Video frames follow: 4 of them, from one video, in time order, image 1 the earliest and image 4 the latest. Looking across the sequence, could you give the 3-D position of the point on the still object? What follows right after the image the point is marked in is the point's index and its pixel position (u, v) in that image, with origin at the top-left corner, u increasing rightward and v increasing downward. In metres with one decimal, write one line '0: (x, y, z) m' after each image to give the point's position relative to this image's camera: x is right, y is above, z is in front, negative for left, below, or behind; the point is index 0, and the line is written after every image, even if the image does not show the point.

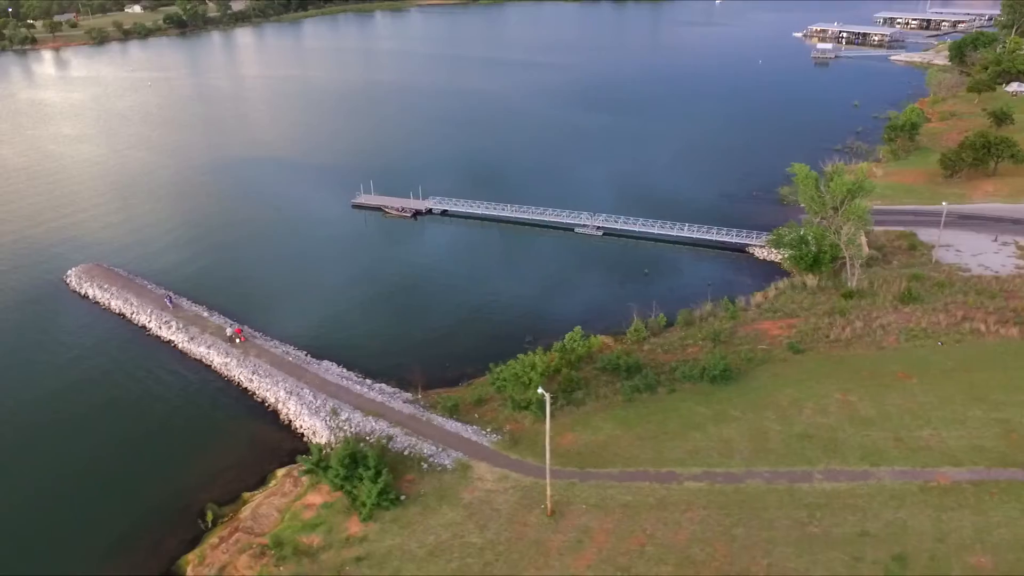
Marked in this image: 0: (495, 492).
0: (-0.4, -7.5, +20.1) m
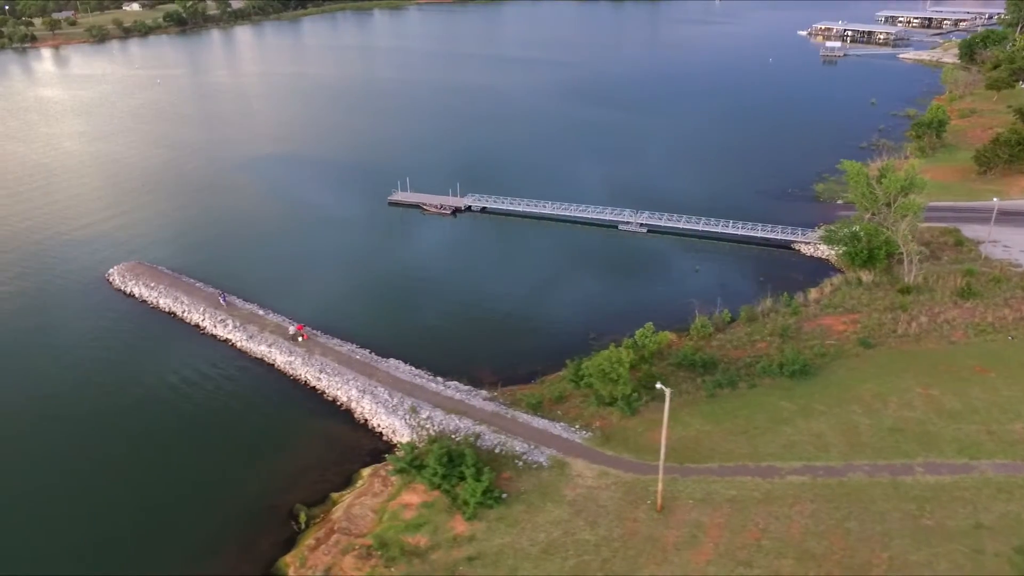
0: (+3.3, -7.4, +20.1) m
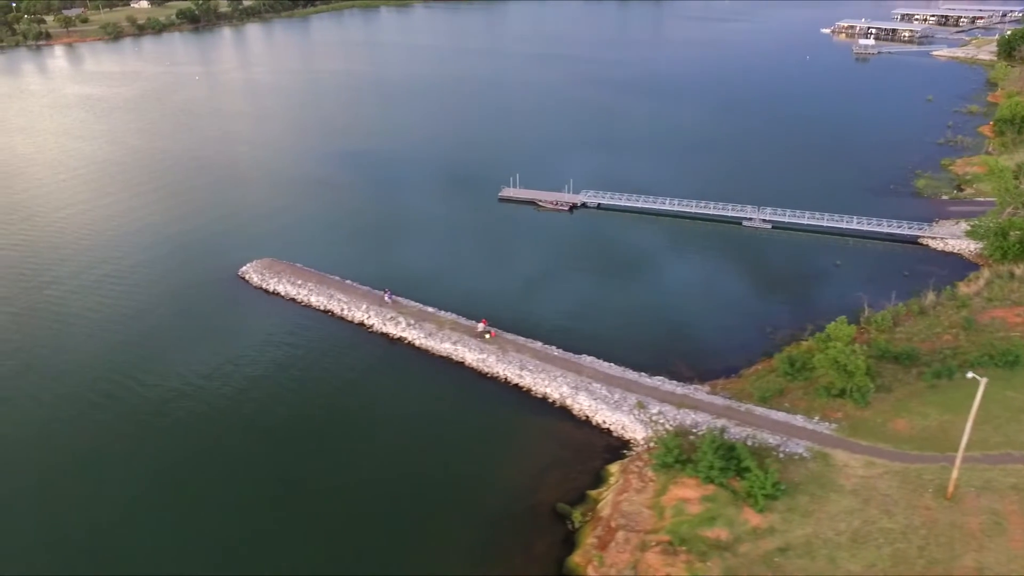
0: (+13.5, -7.1, +20.4) m
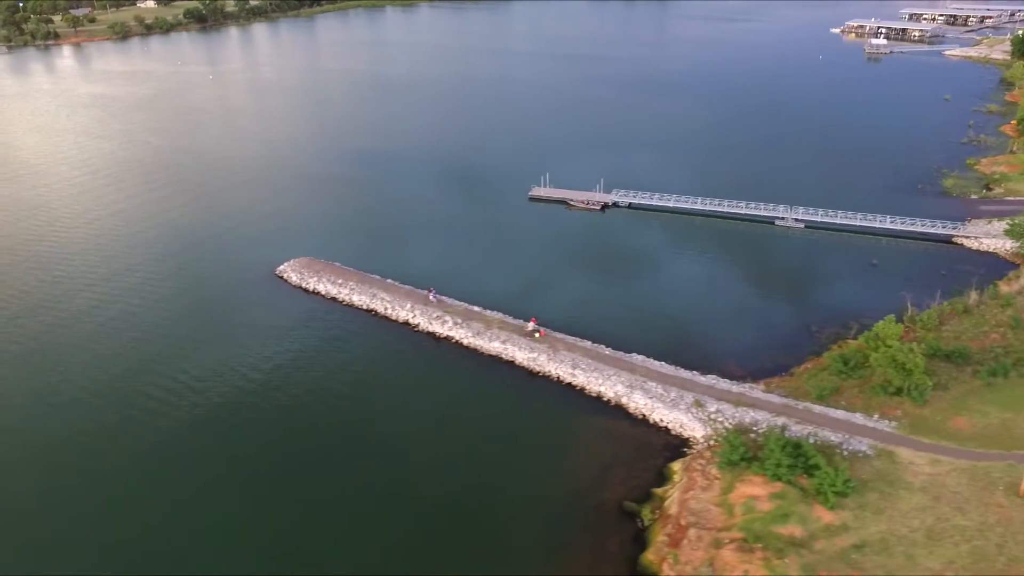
0: (+16.2, -7.1, +20.5) m
